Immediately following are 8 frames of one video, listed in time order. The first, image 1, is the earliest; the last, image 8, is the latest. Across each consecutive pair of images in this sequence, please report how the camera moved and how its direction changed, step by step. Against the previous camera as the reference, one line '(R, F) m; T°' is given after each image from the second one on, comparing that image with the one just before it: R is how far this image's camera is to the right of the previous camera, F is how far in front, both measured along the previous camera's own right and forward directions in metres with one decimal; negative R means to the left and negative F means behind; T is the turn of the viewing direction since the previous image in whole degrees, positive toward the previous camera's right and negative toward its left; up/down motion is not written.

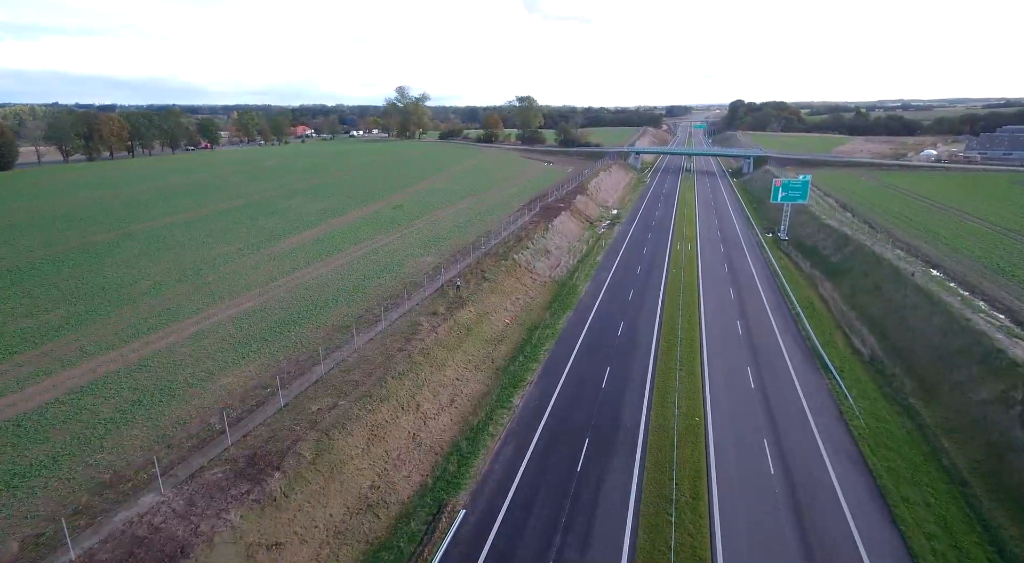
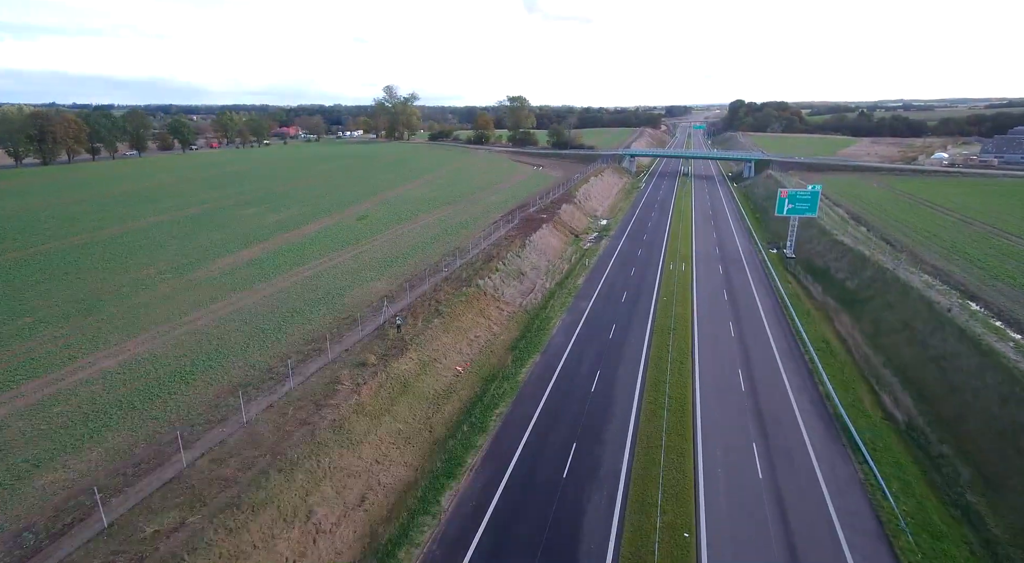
(+2.5, +6.8) m; 0°
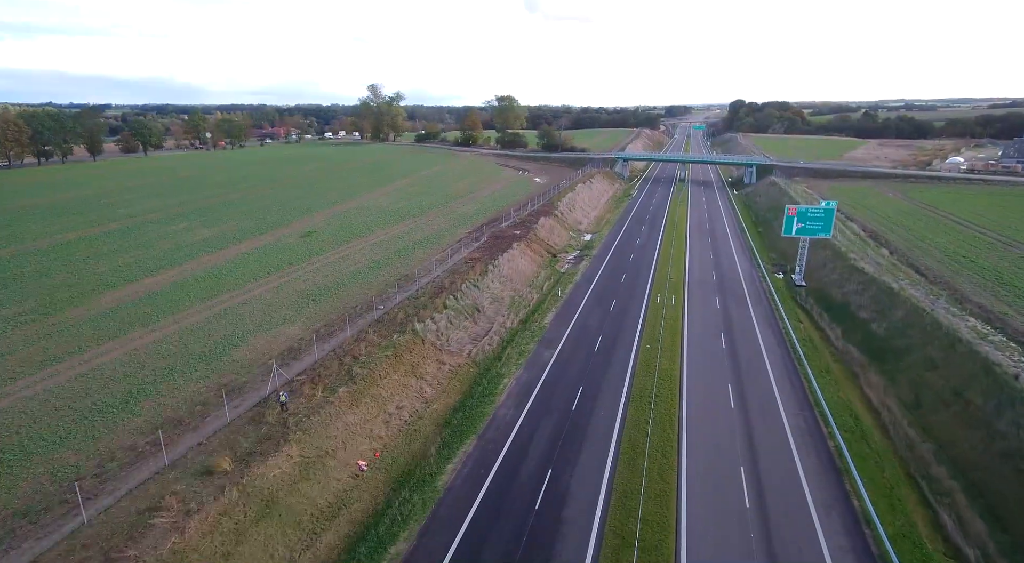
(+3.1, +8.2) m; 0°
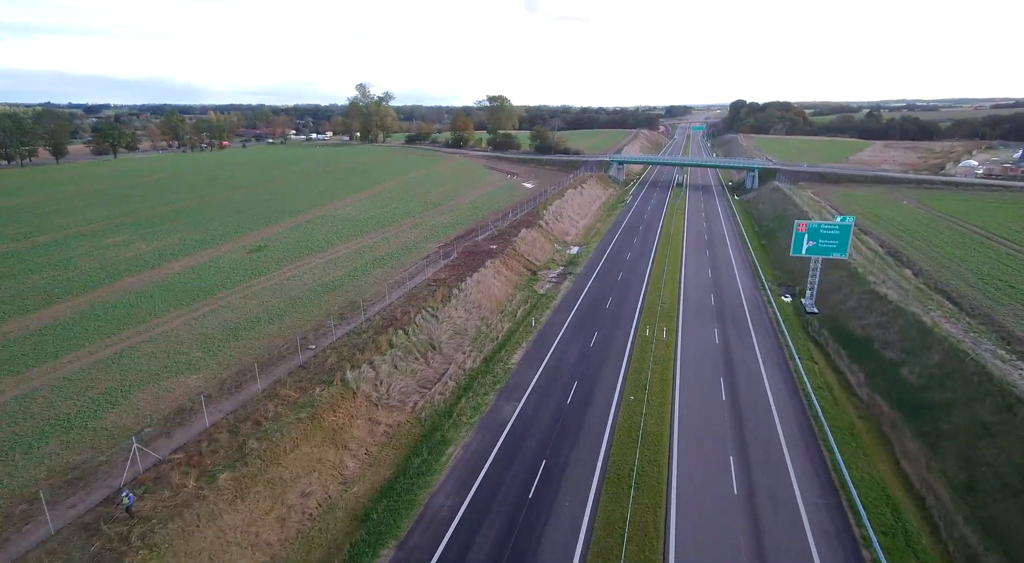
(+2.2, +6.1) m; 0°
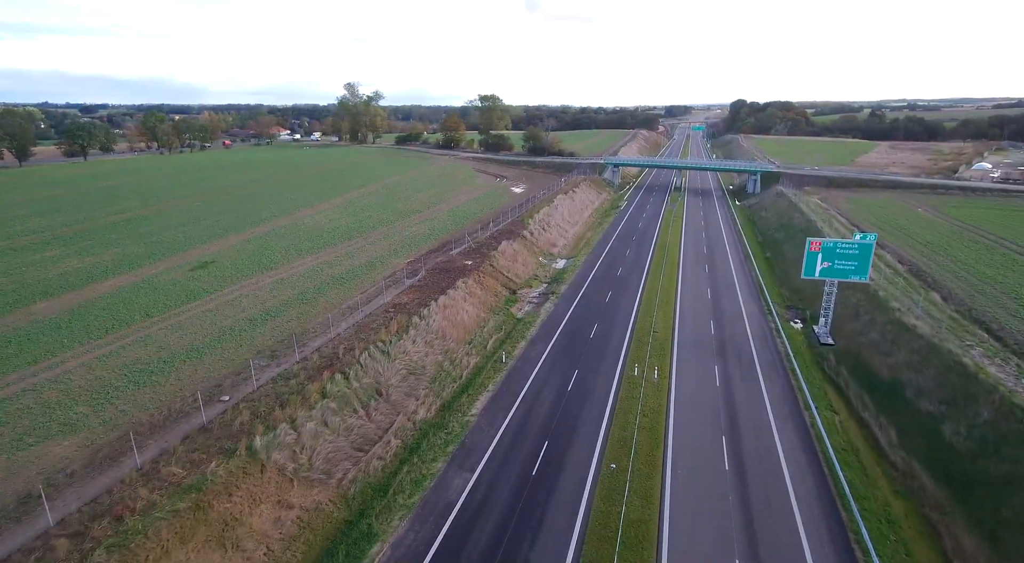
(+1.9, +5.3) m; 0°
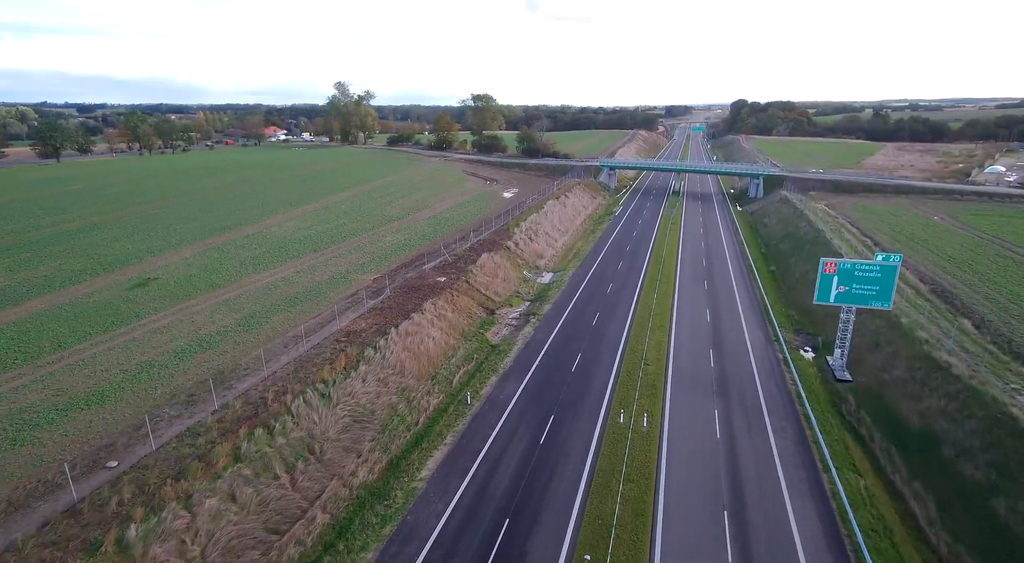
(+1.6, +4.6) m; 0°
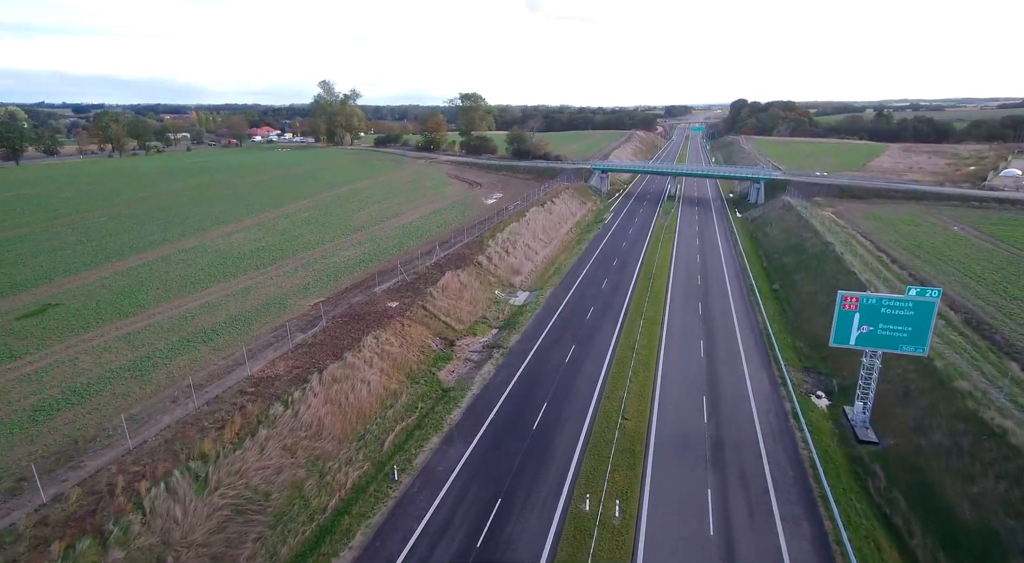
(+2.3, +5.9) m; 0°
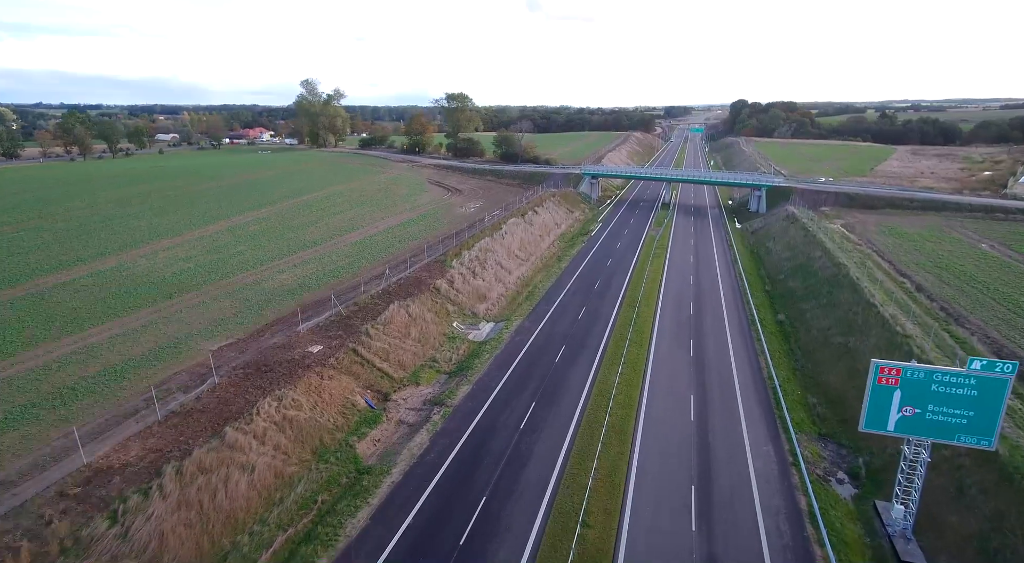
(+2.6, +6.6) m; 0°
